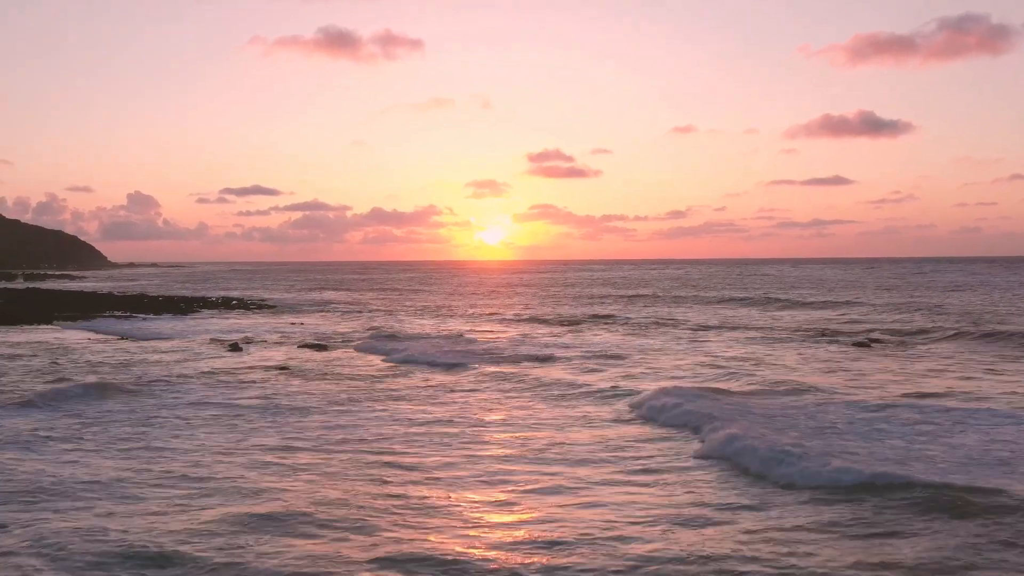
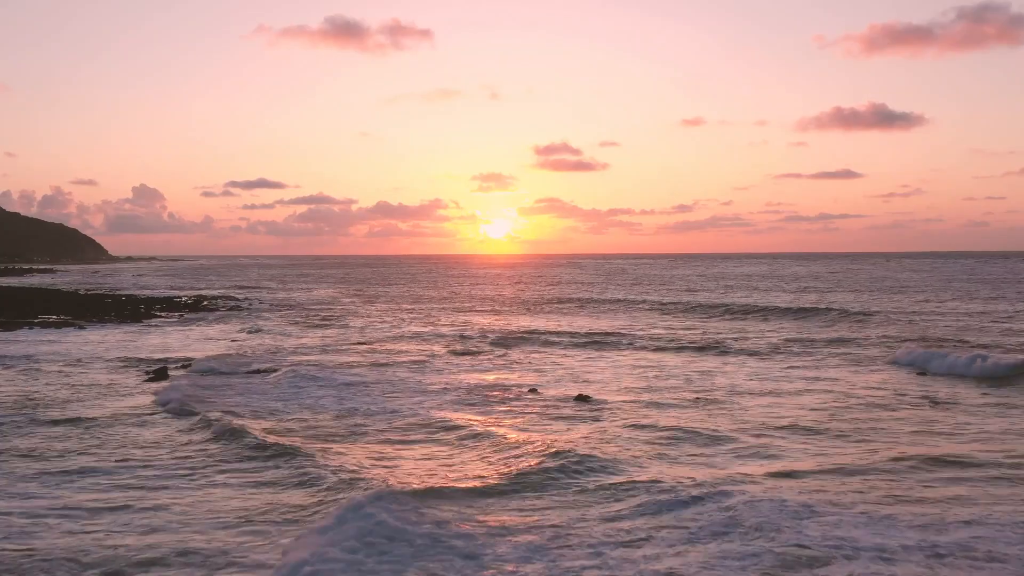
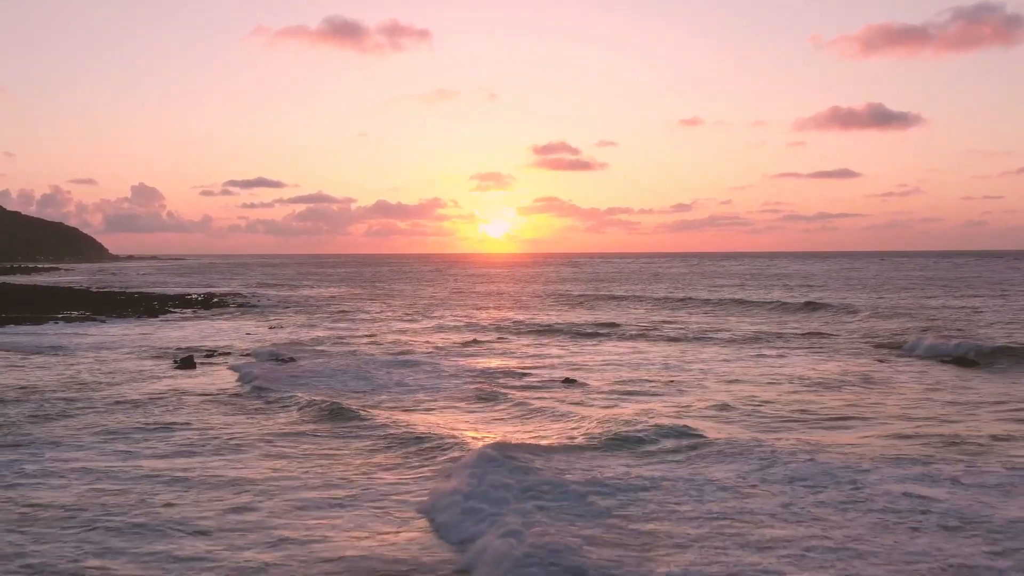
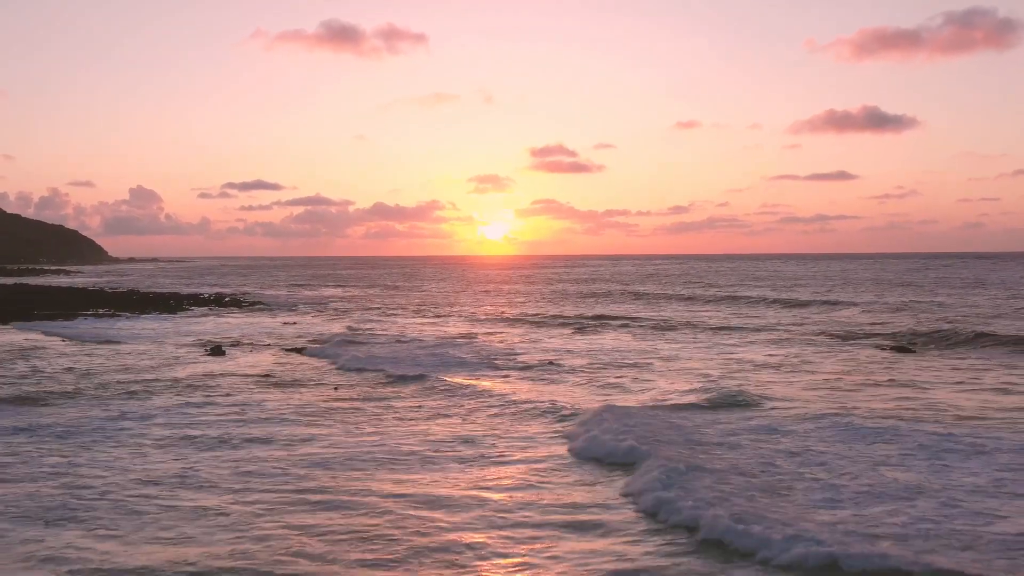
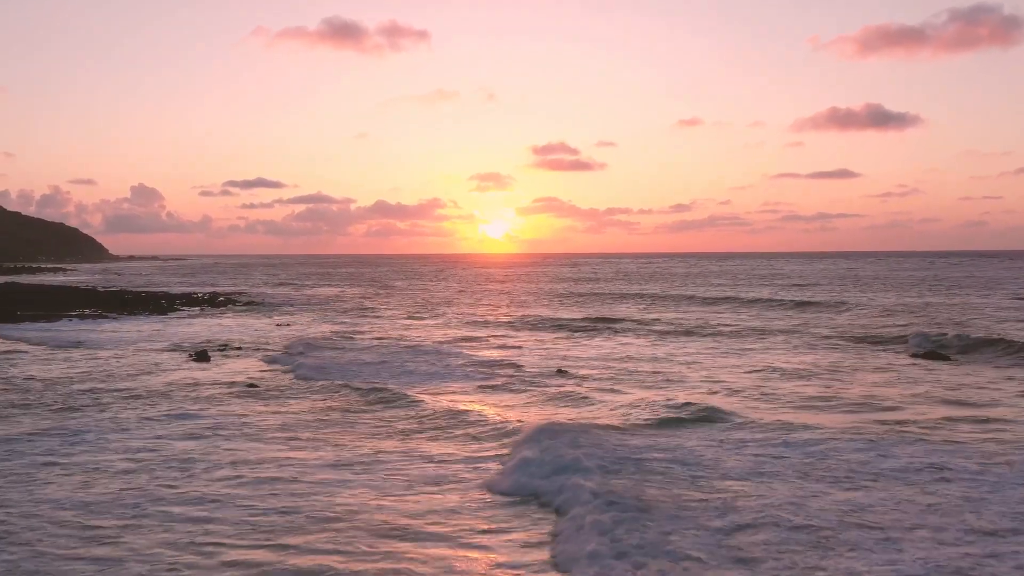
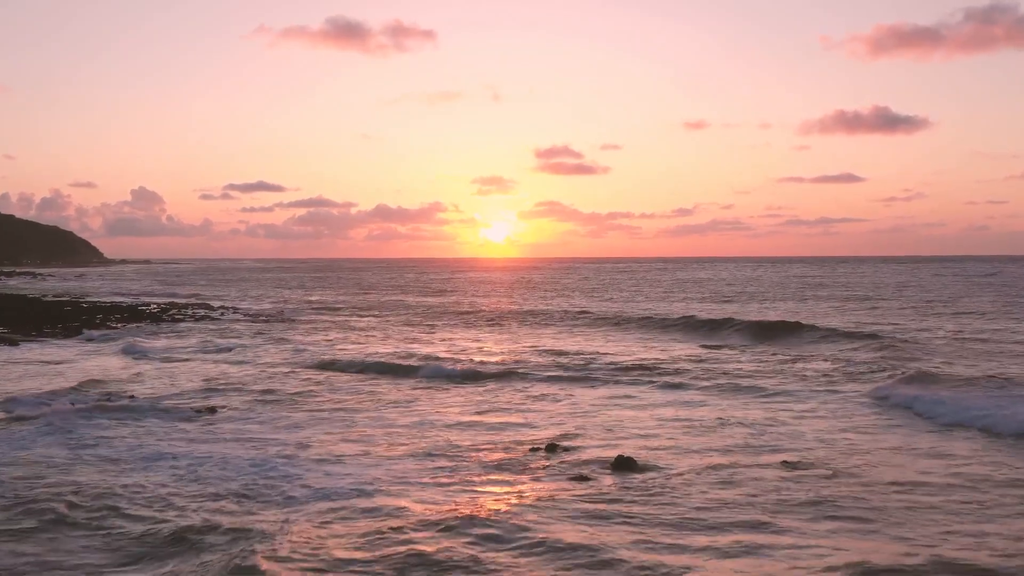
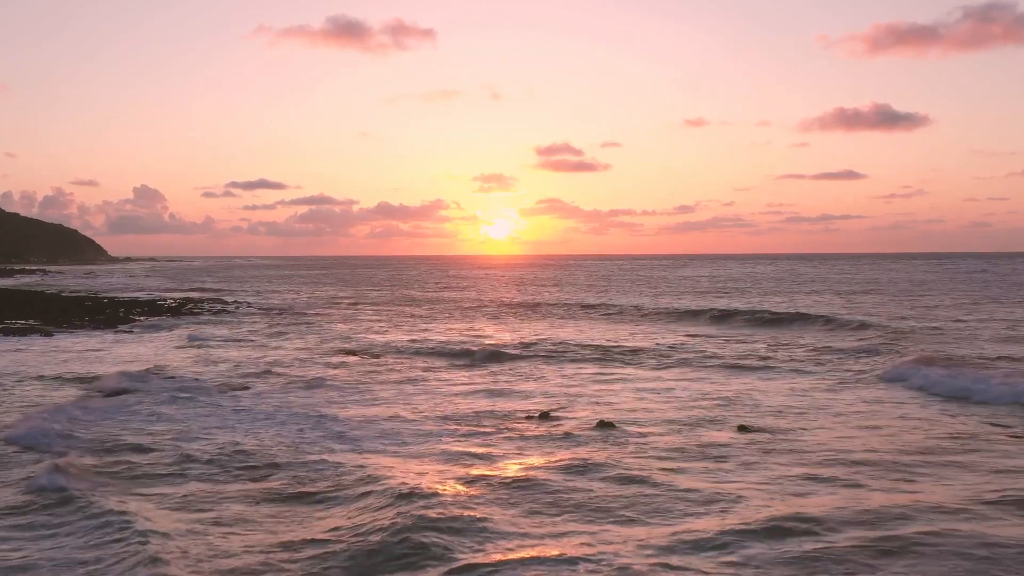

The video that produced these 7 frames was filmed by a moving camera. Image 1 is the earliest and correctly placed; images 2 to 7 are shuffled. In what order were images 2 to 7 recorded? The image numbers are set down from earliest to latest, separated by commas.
4, 5, 3, 2, 7, 6
